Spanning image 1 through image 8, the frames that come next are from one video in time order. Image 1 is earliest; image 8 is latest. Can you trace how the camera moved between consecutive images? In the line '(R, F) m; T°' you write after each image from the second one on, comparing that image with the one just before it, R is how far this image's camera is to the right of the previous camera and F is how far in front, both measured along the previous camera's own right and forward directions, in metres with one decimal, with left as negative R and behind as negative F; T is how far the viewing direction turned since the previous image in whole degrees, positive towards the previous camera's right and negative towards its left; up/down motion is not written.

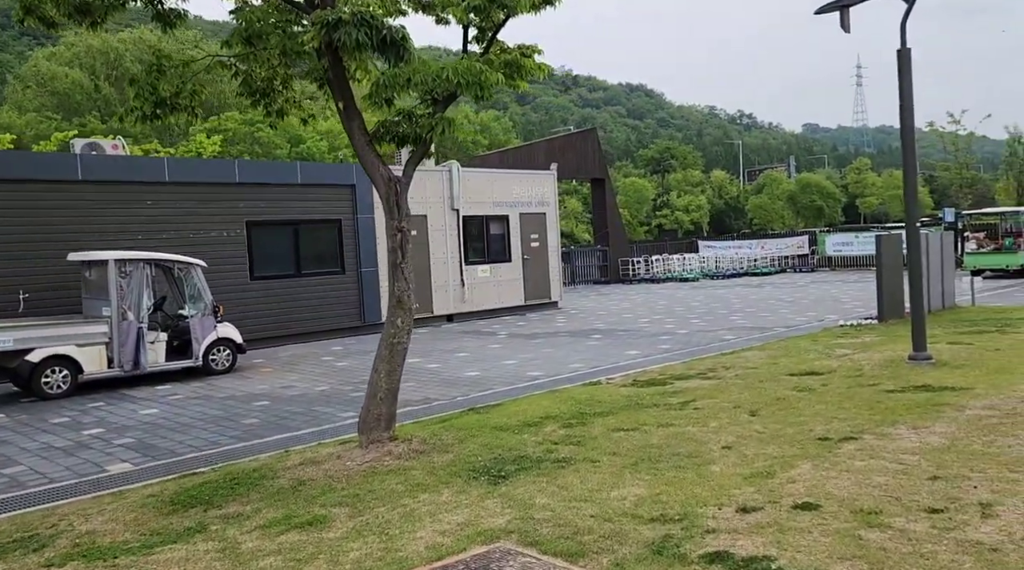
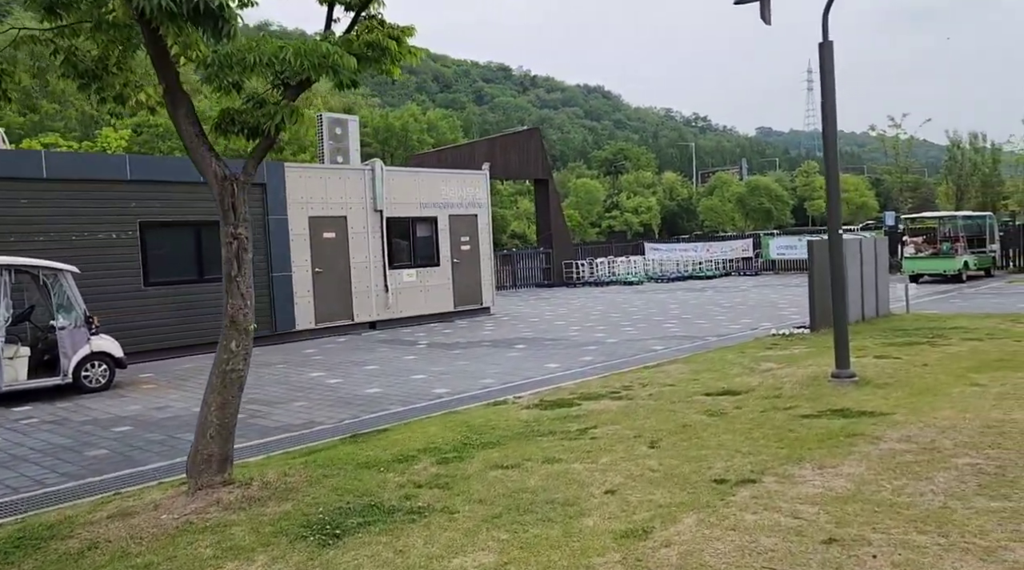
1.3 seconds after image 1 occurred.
(+0.5, +0.6) m; +3°
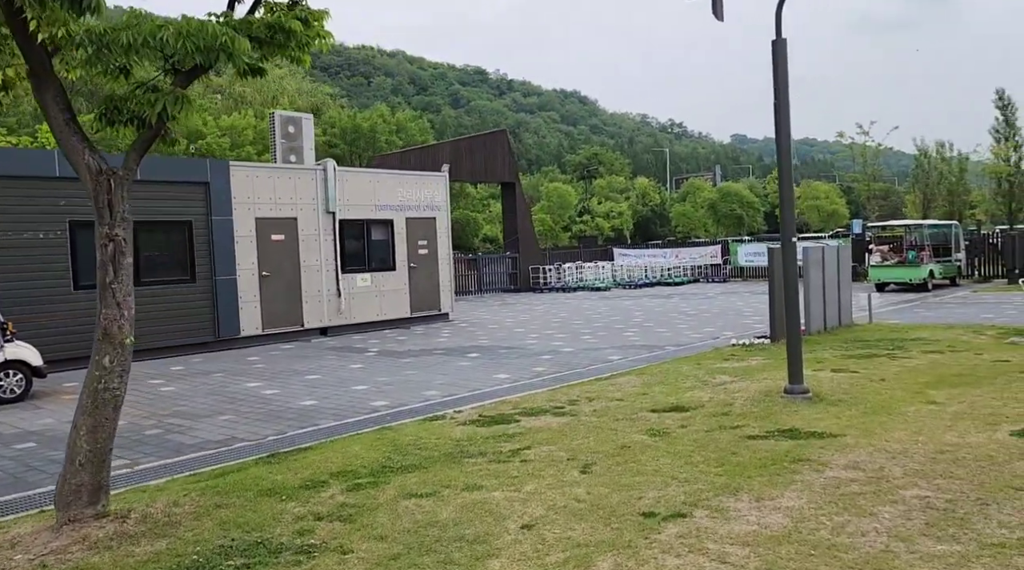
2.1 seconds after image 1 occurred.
(+0.3, +0.4) m; +2°
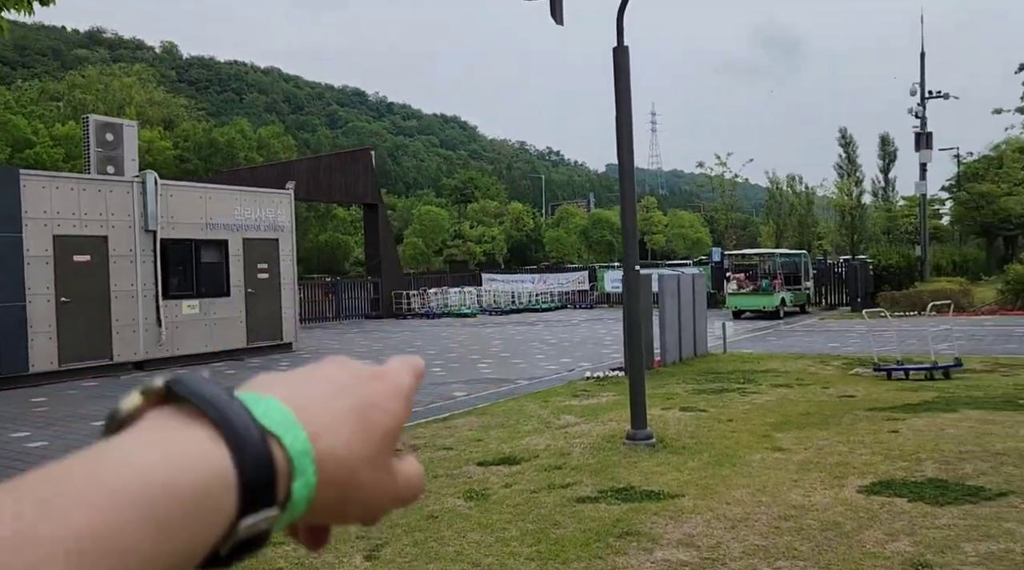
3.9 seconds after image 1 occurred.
(+0.5, +0.8) m; +8°
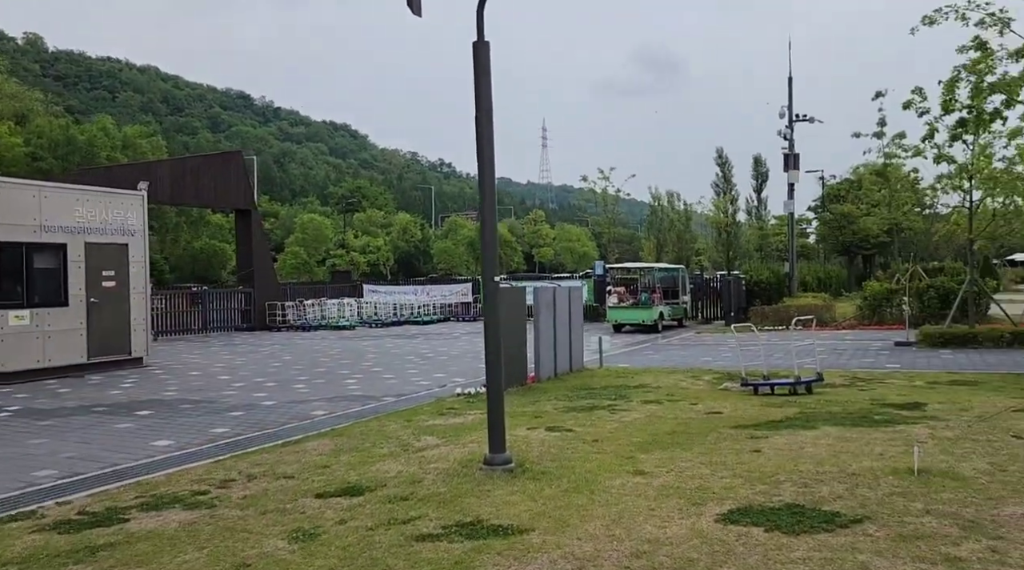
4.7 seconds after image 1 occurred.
(+0.3, +0.4) m; +7°
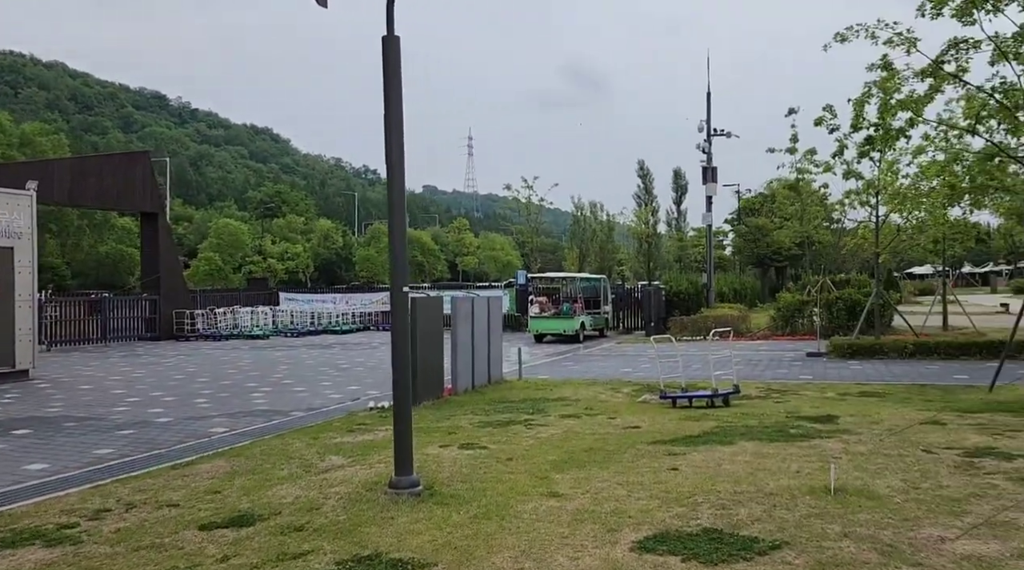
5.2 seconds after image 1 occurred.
(+0.1, +0.3) m; +5°
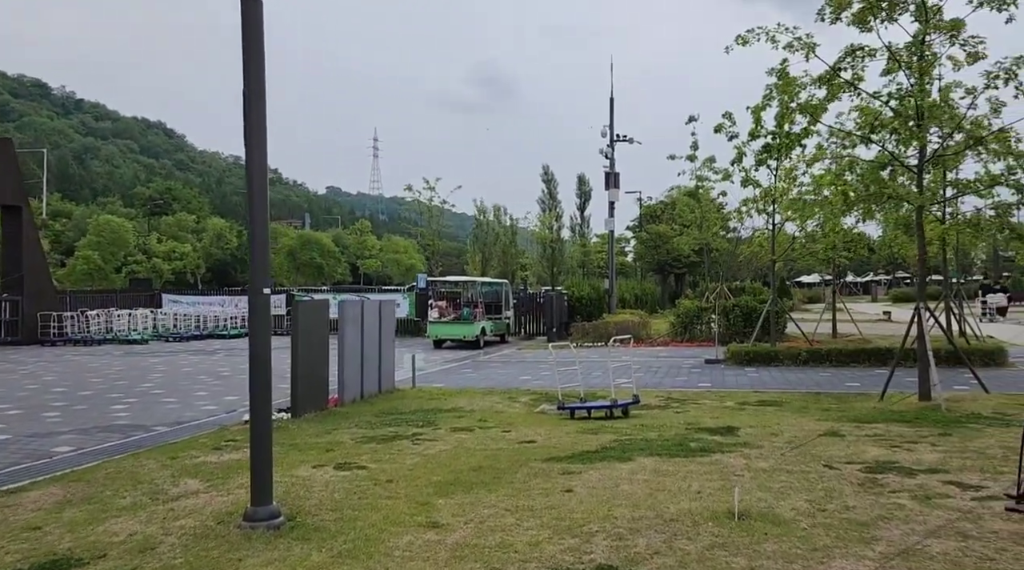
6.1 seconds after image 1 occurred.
(+0.2, +0.6) m; +6°
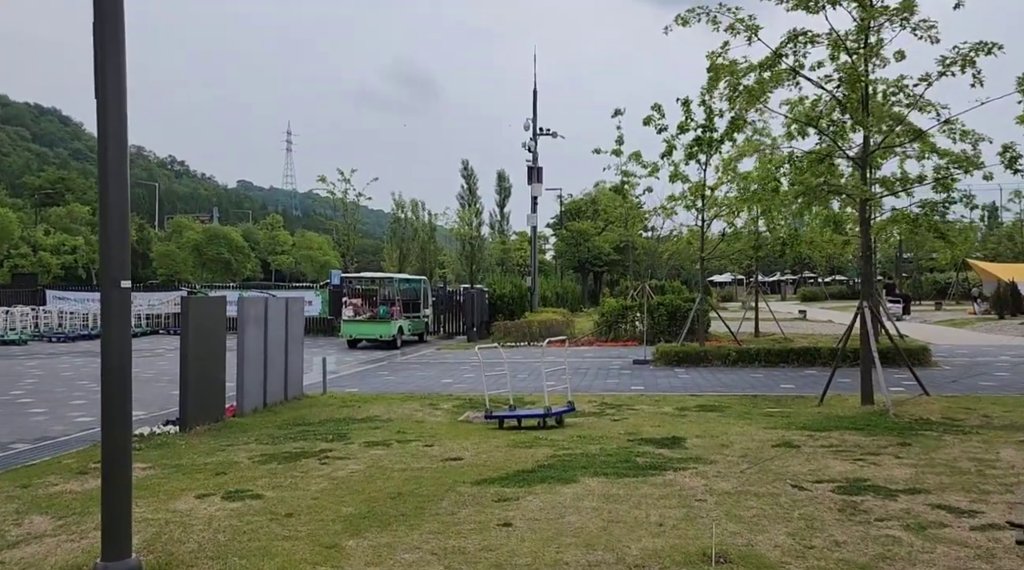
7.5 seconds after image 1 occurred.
(-0.1, +1.0) m; +6°
